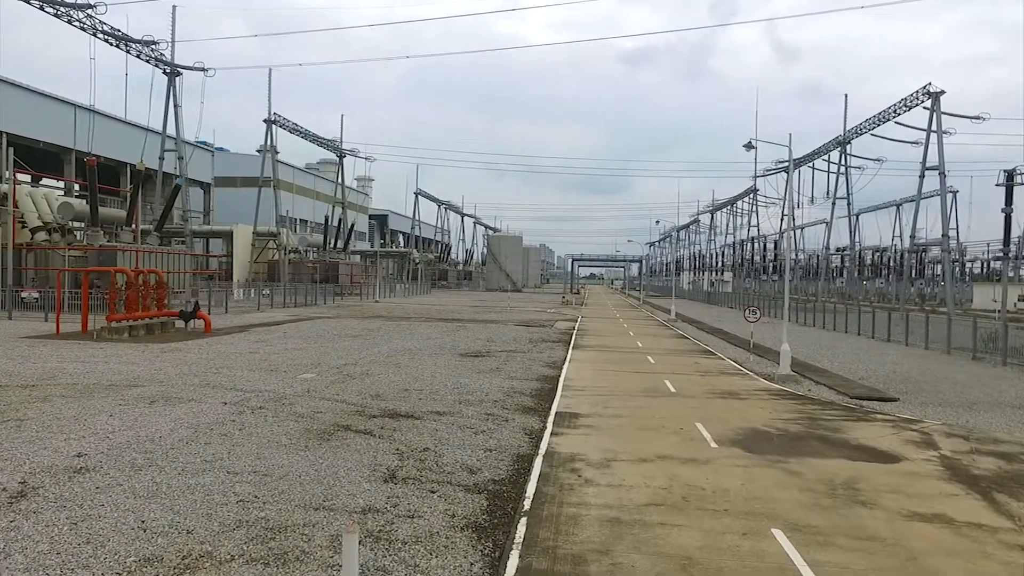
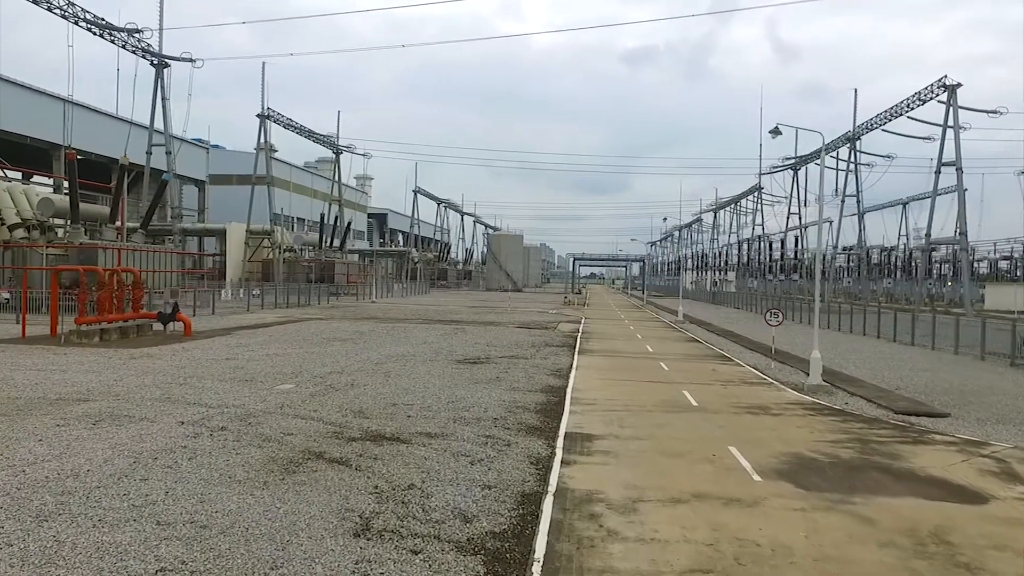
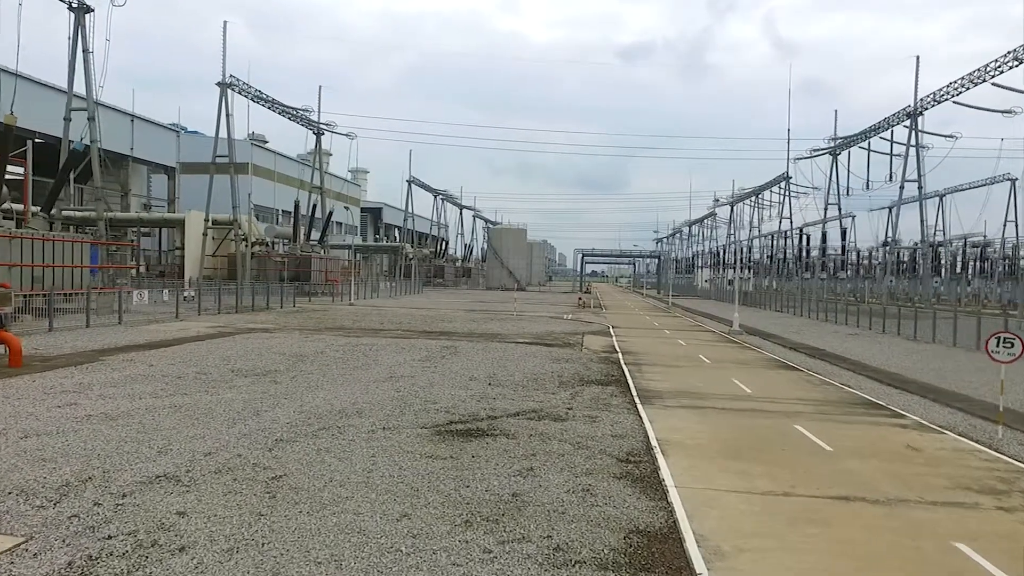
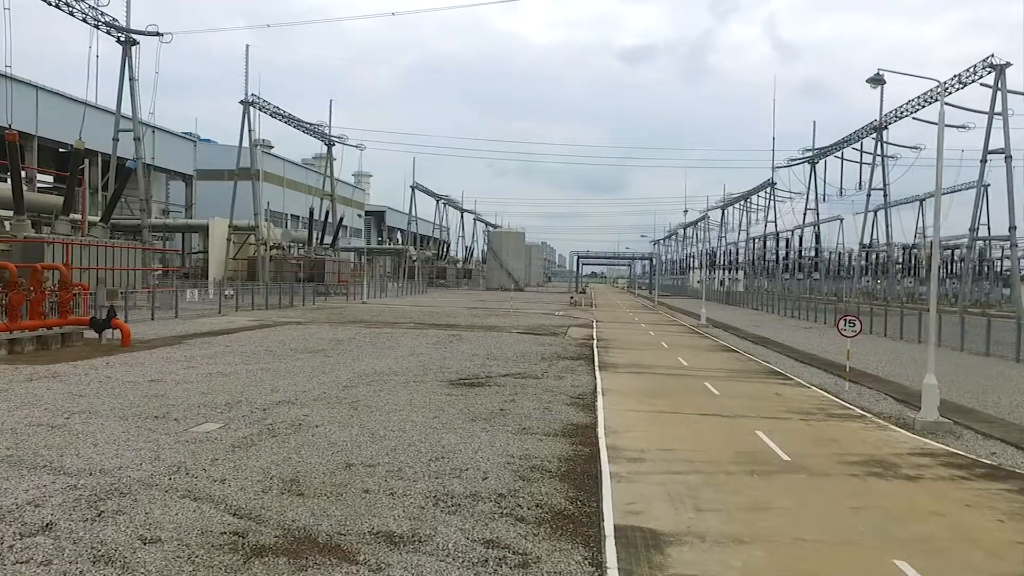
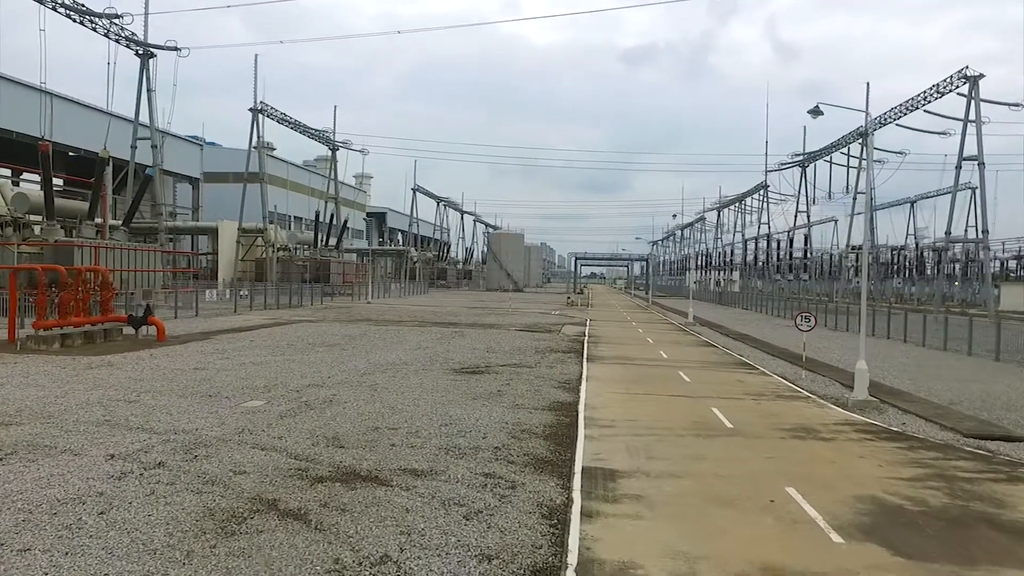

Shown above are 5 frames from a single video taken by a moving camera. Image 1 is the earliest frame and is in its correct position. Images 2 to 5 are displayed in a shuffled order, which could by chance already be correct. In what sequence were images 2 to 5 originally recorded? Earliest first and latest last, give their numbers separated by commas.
2, 5, 4, 3
